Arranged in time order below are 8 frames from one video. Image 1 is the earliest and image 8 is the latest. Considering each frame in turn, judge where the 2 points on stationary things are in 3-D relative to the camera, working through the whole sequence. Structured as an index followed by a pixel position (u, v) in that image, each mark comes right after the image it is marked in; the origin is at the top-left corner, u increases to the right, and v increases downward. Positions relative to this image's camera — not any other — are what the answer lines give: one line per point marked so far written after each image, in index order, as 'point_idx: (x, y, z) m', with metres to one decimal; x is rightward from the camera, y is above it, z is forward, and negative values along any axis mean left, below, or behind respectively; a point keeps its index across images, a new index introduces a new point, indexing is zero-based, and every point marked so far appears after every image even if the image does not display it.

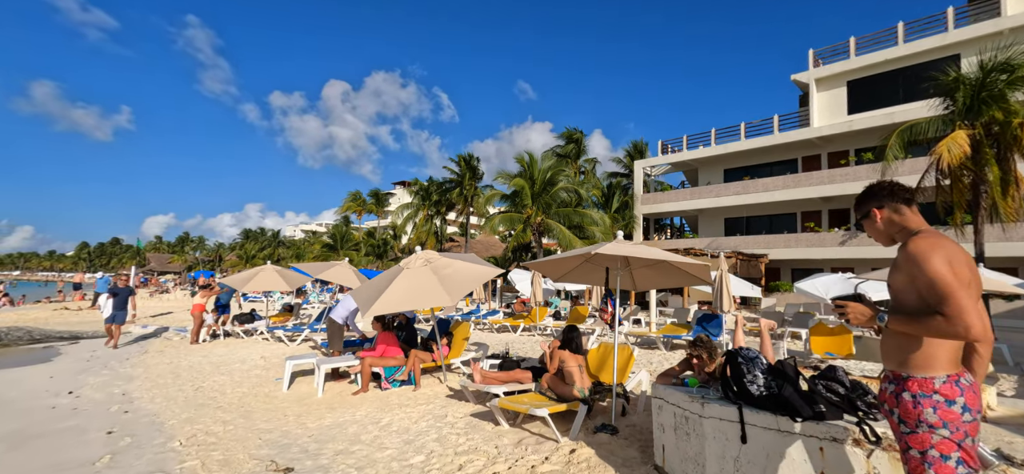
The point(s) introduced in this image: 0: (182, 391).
0: (-5.0, -2.3, +6.8) m
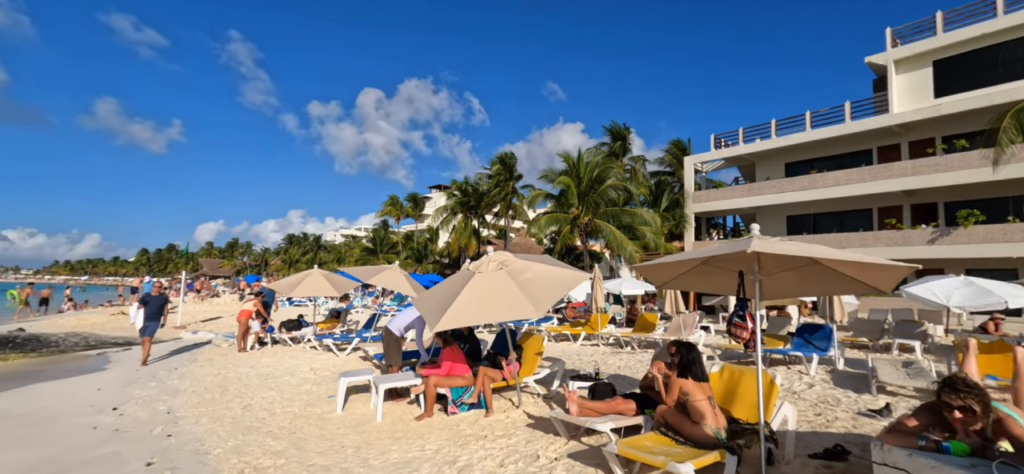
0: (-3.9, -2.4, +6.2) m
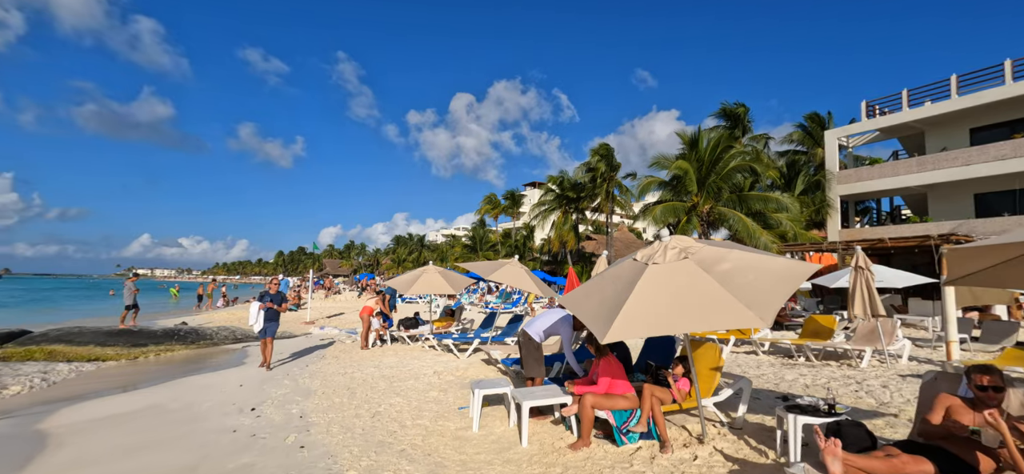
0: (-2.0, -2.3, +5.8) m
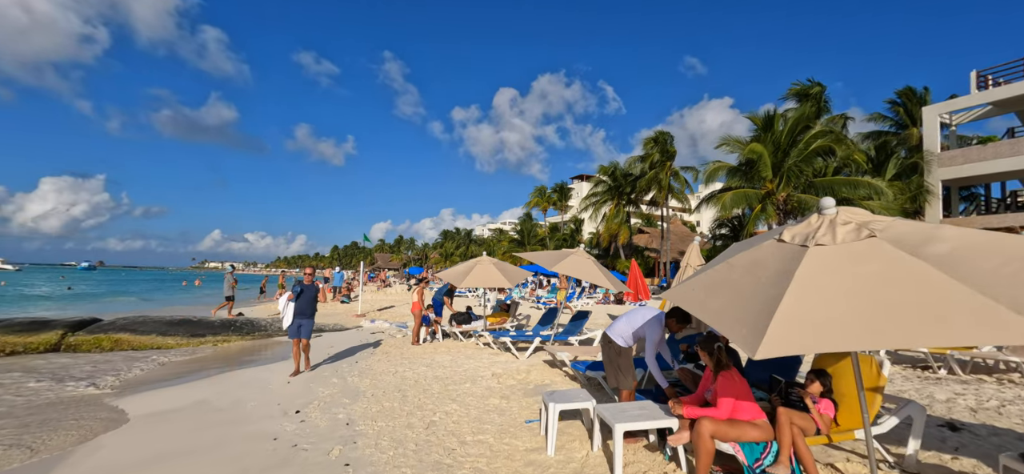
0: (-1.1, -2.1, +5.0) m
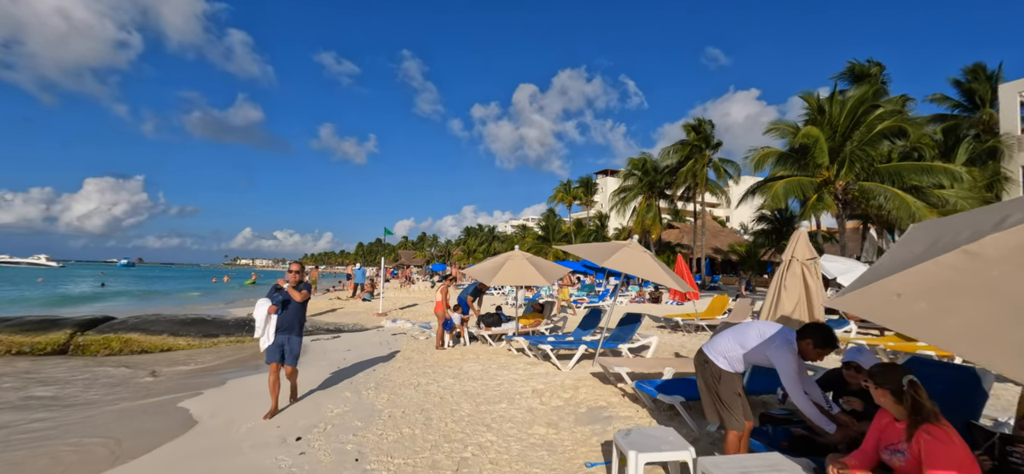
0: (-0.6, -2.0, +3.9) m
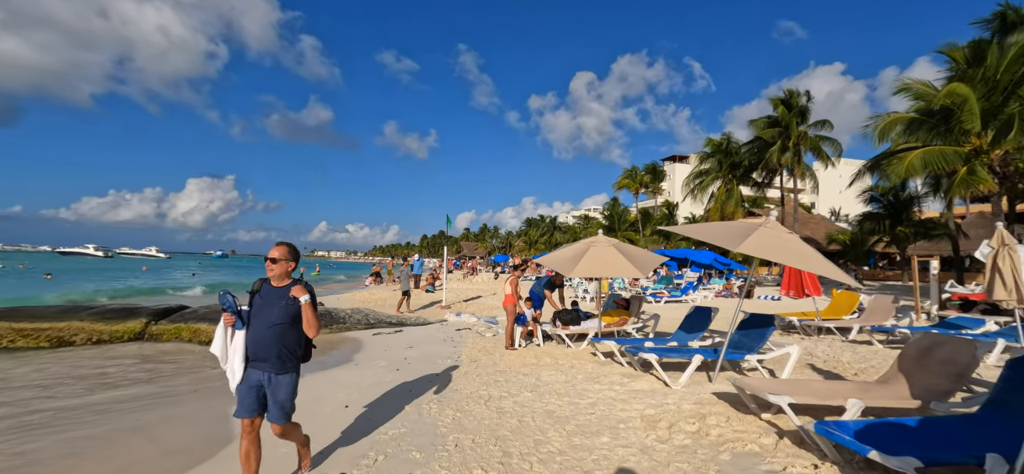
0: (+0.1, -1.8, +2.5) m
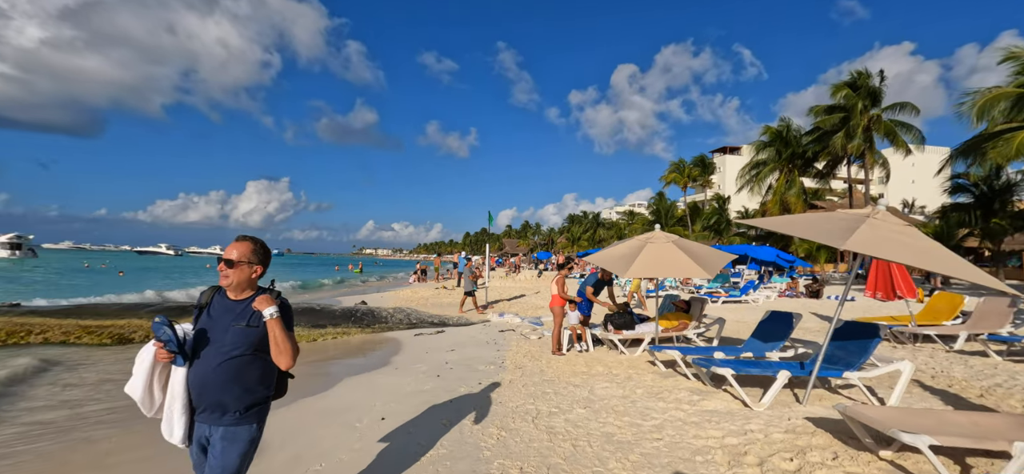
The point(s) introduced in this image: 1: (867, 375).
0: (+0.4, -1.8, +1.9) m
1: (+3.6, -1.4, +4.7) m
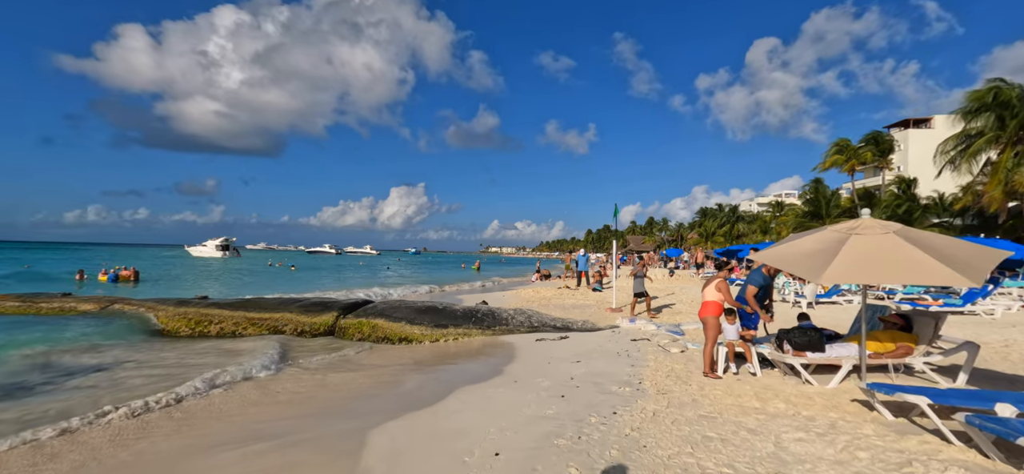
0: (+0.8, -1.7, +0.5) m
1: (+4.6, -1.3, +2.3) m
